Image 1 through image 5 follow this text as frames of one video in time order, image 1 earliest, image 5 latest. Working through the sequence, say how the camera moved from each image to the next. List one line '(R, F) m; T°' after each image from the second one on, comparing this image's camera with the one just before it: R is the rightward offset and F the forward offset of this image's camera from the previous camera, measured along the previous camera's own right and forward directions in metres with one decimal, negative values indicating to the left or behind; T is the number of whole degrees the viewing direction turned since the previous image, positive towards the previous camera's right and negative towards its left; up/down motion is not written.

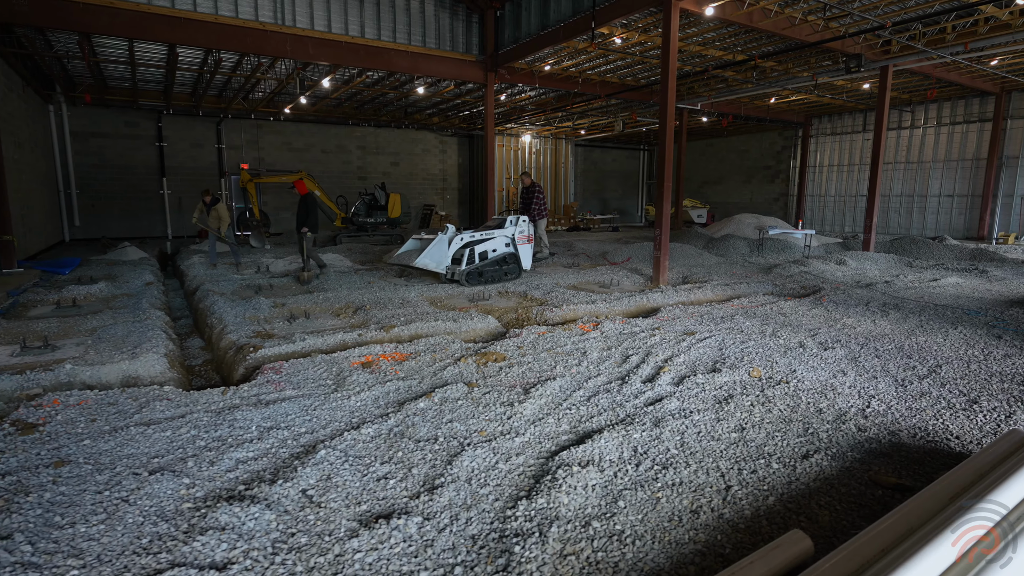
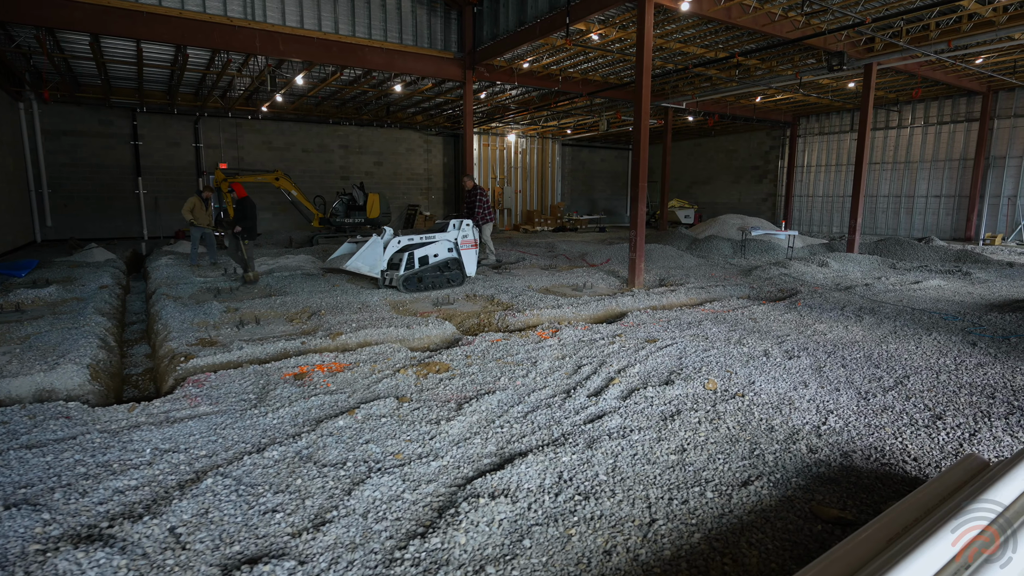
(+0.3, +0.2) m; 0°
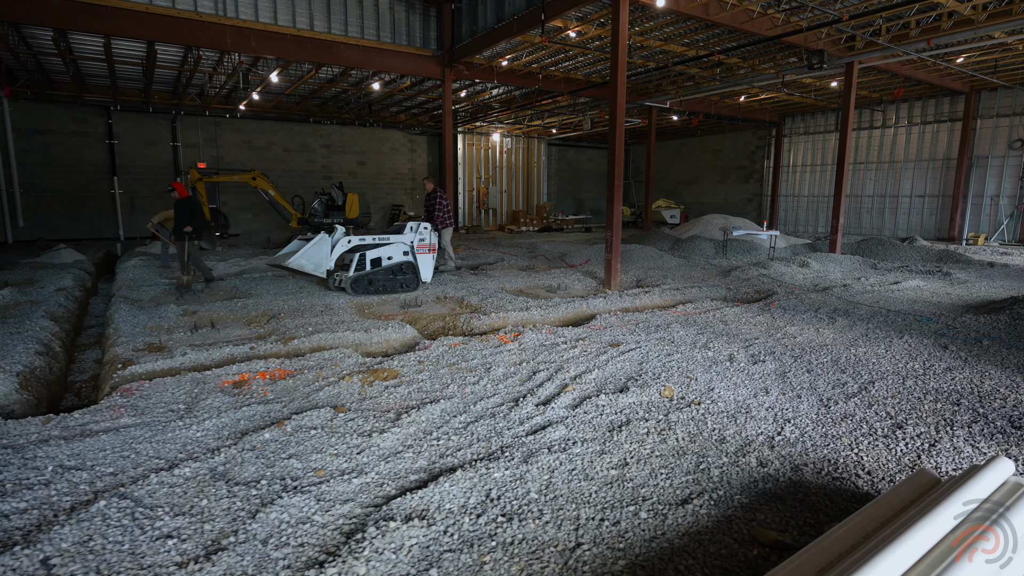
(+0.3, +0.2) m; +1°
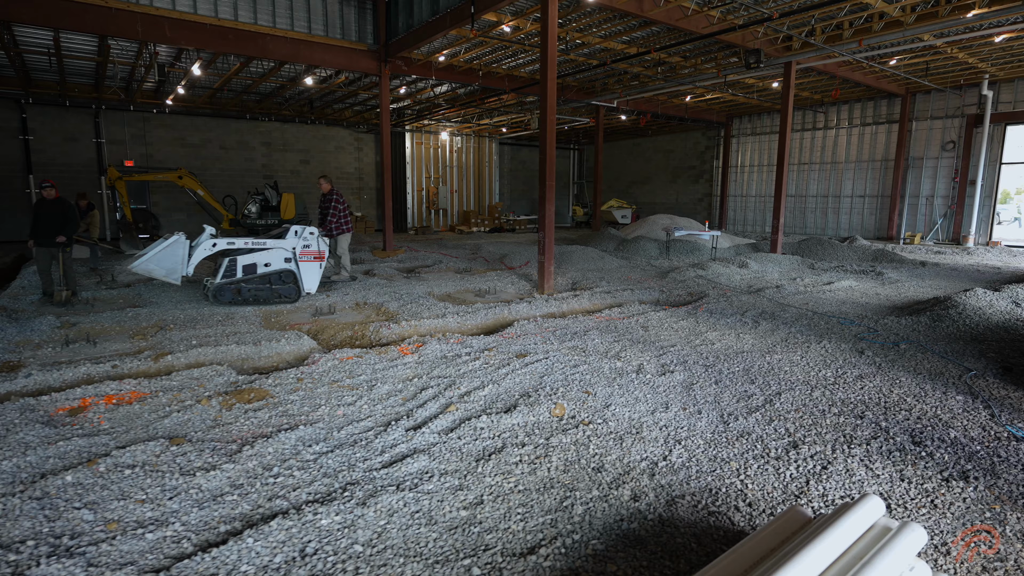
(+0.5, +0.3) m; +3°
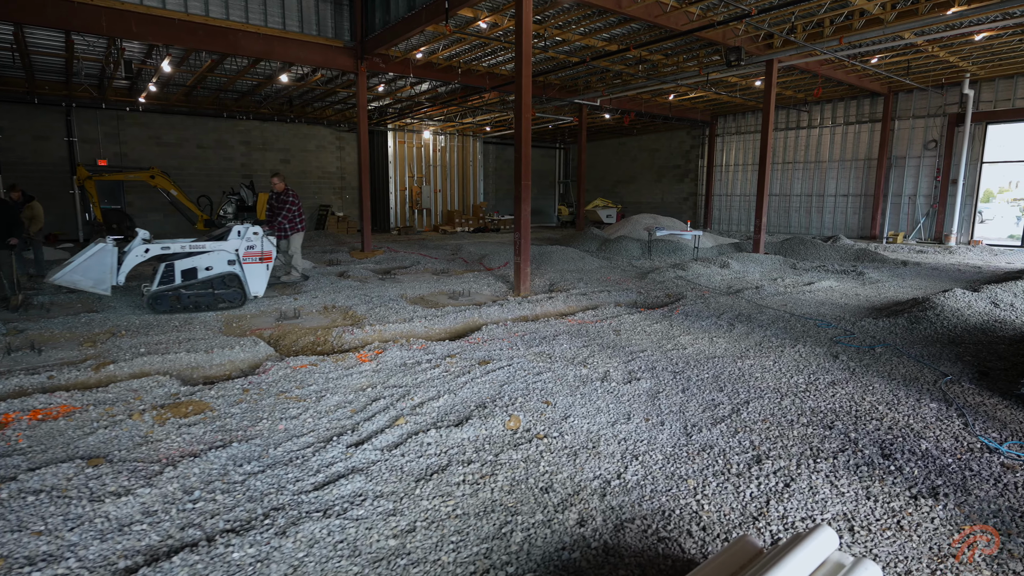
(+0.2, +0.2) m; +1°
